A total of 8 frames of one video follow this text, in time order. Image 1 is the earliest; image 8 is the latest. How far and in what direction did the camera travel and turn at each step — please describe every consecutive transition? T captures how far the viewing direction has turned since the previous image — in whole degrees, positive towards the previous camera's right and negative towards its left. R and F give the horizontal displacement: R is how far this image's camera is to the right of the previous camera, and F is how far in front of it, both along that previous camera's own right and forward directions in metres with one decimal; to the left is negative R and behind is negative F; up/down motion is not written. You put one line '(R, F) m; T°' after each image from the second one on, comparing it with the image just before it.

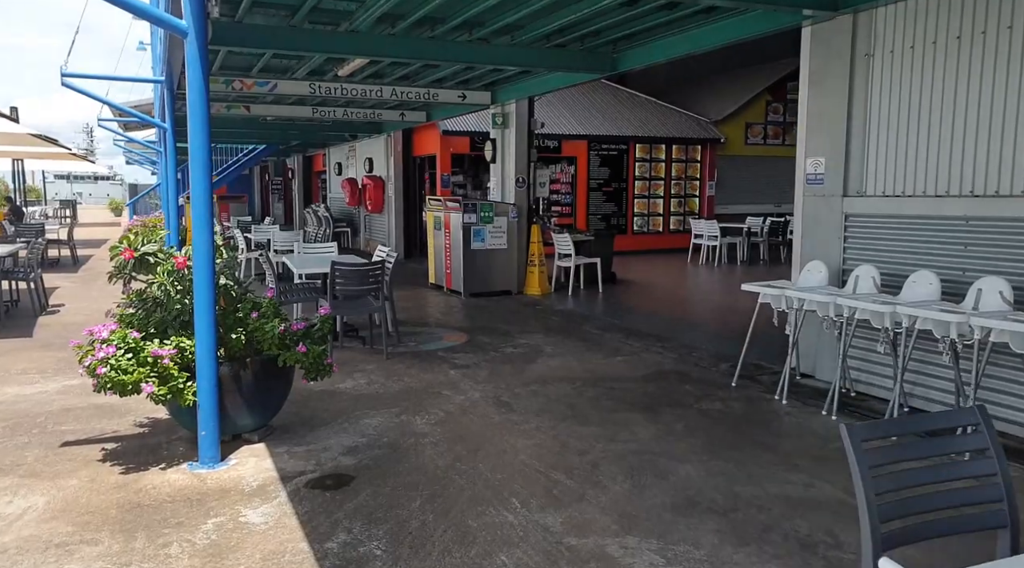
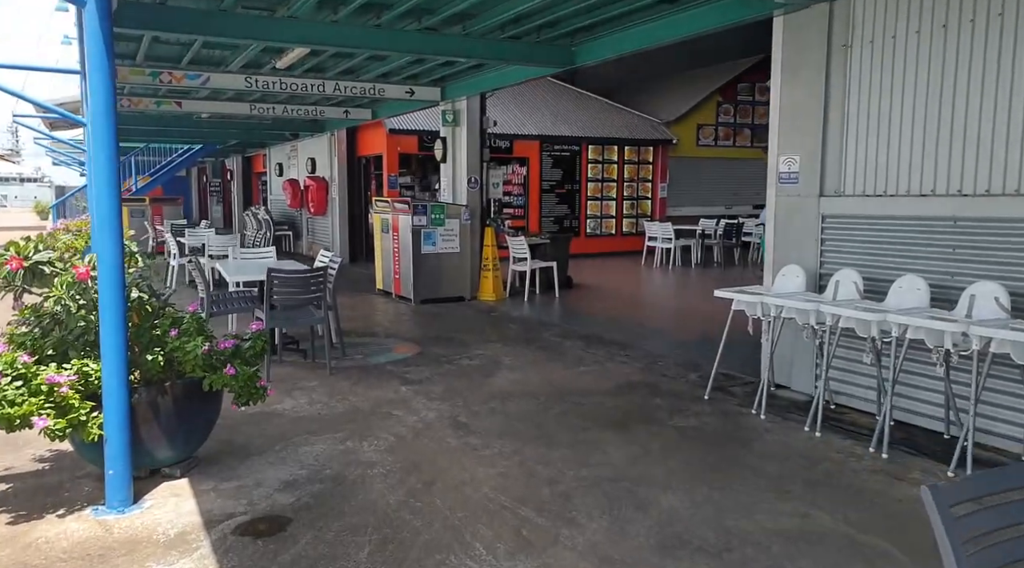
(-0.1, +0.5) m; +4°
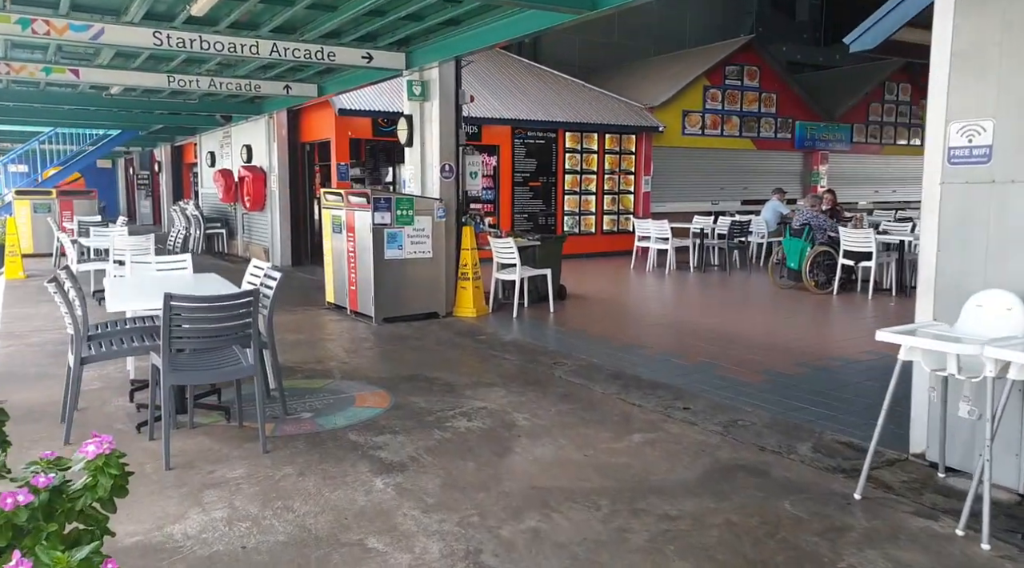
(-0.4, +2.0) m; +4°
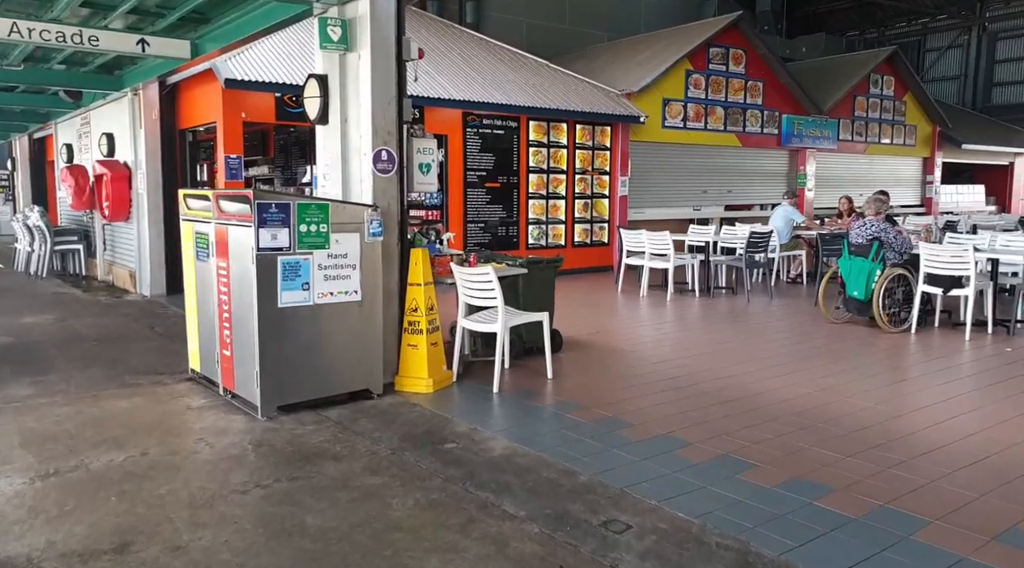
(-0.3, +3.0) m; +5°
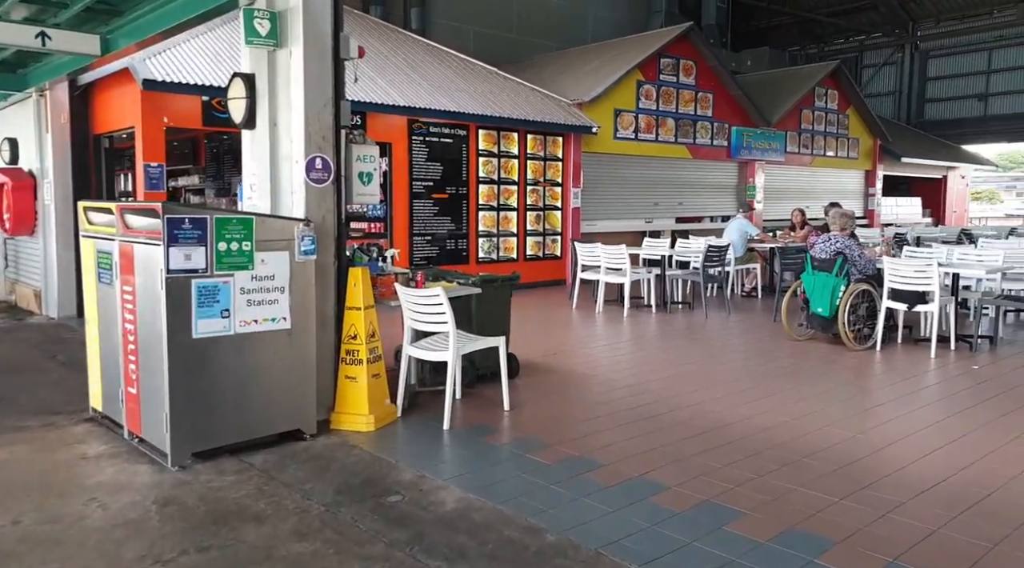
(0.0, +0.5) m; +4°
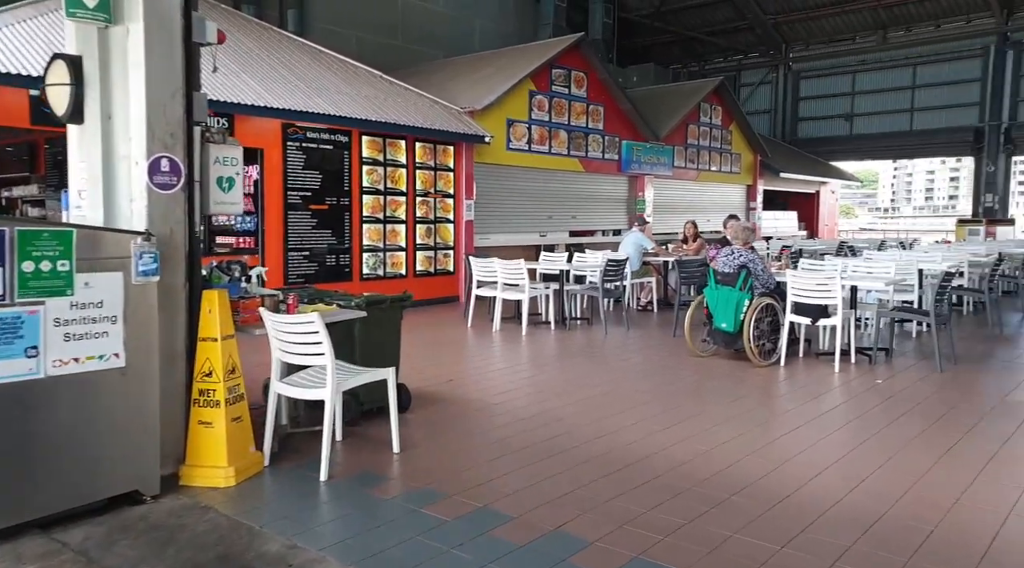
(0.0, +0.6) m; +8°
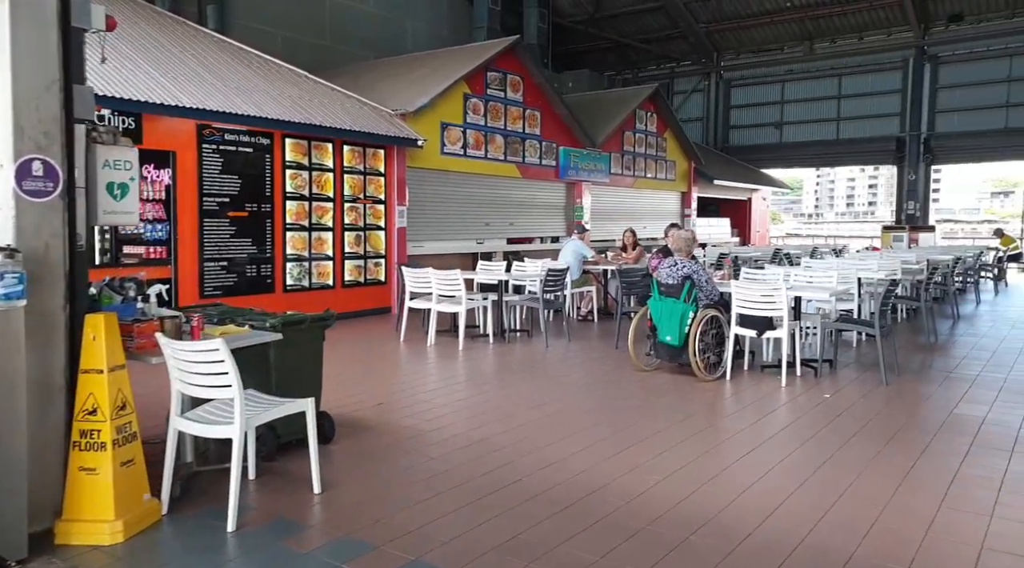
(0.0, +0.4) m; +5°
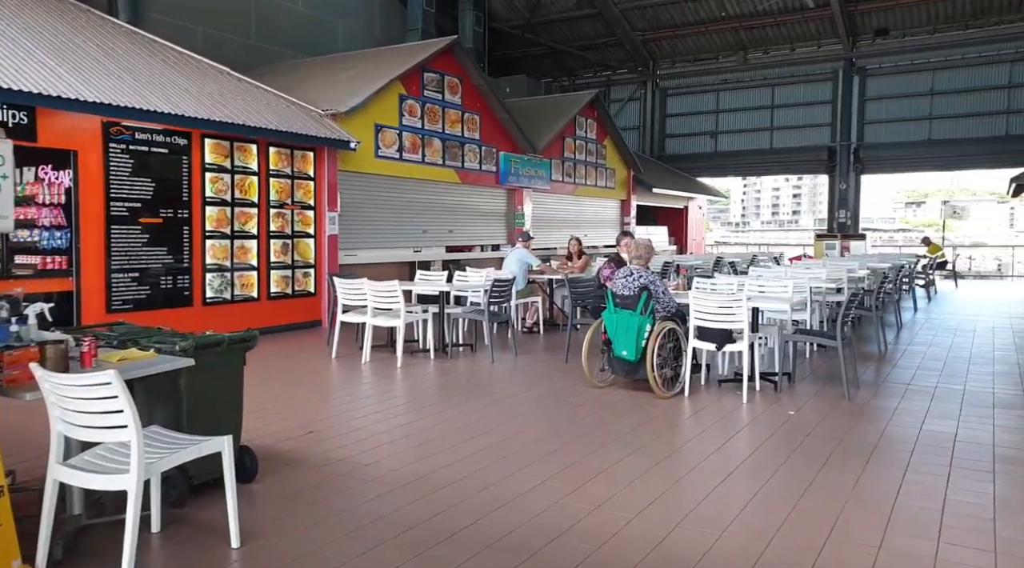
(-0.1, +0.5) m; +5°
